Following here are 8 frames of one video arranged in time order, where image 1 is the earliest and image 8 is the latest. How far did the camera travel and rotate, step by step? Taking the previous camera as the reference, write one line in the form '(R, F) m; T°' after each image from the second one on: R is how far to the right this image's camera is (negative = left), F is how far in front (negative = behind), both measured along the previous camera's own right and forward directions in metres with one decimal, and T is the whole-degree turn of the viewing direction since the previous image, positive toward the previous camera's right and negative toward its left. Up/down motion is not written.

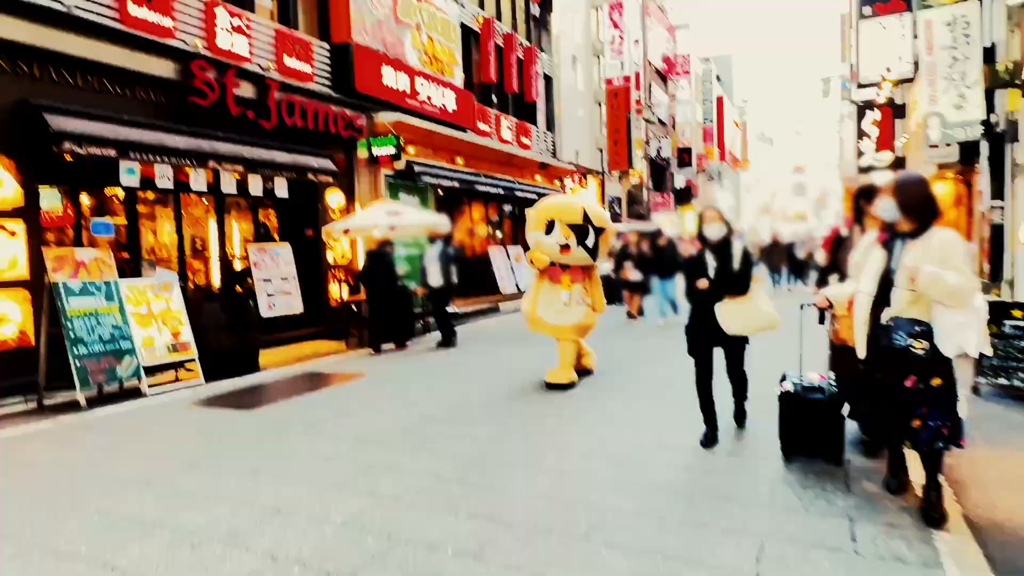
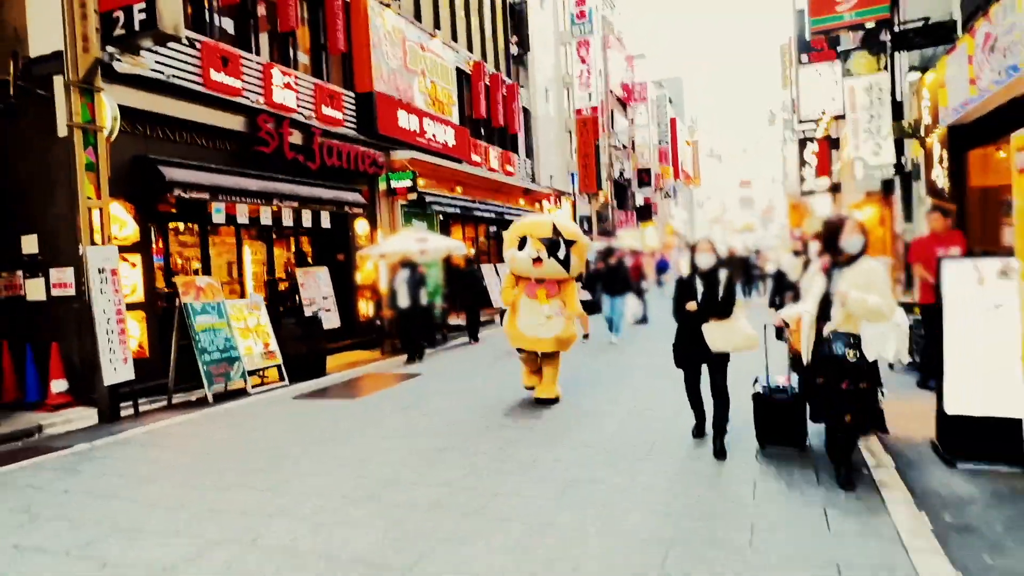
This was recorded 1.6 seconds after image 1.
(-1.1, -1.9) m; +4°
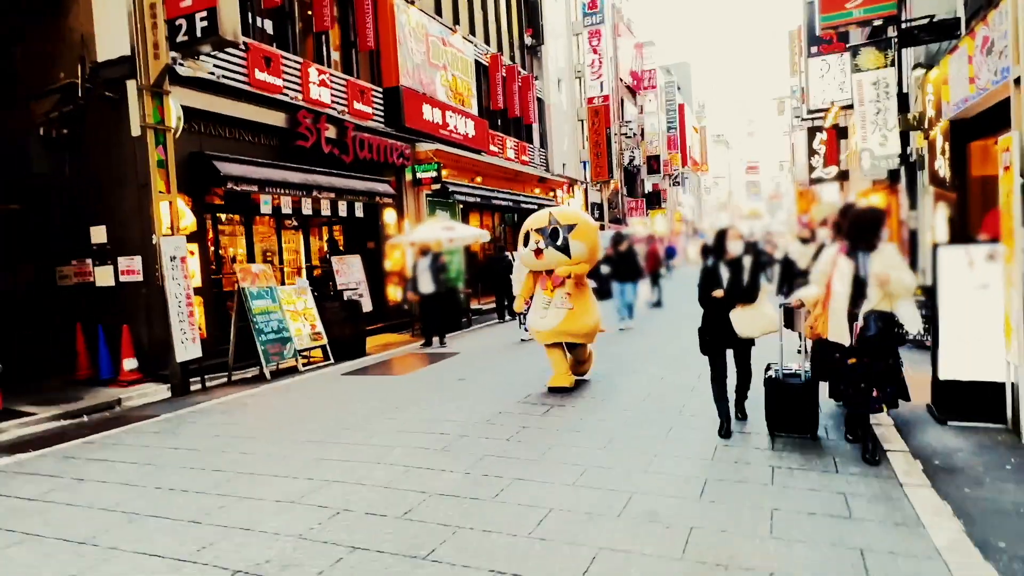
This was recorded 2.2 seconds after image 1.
(-0.4, -0.7) m; 0°
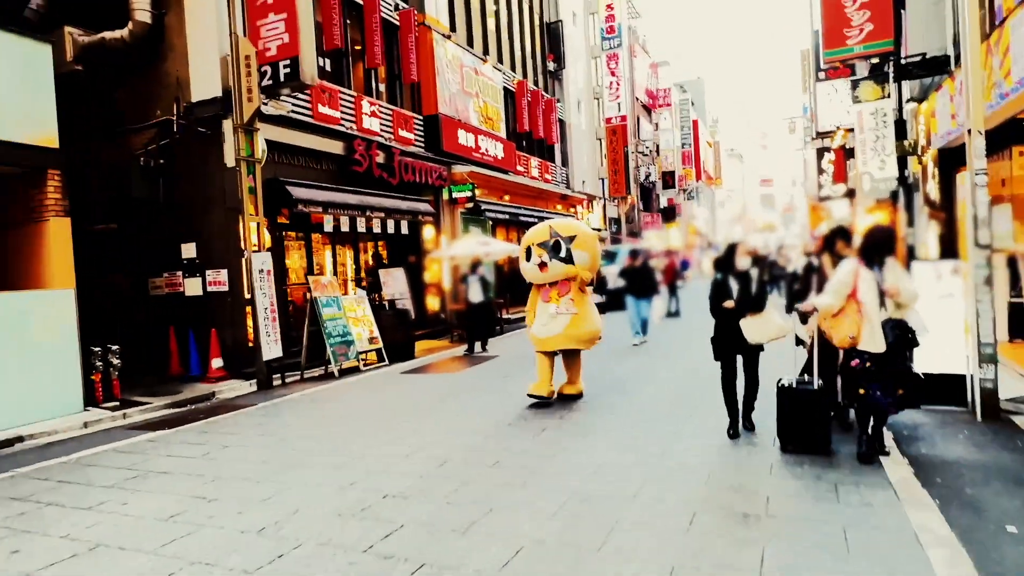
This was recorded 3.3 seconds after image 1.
(-0.4, -1.3) m; -1°
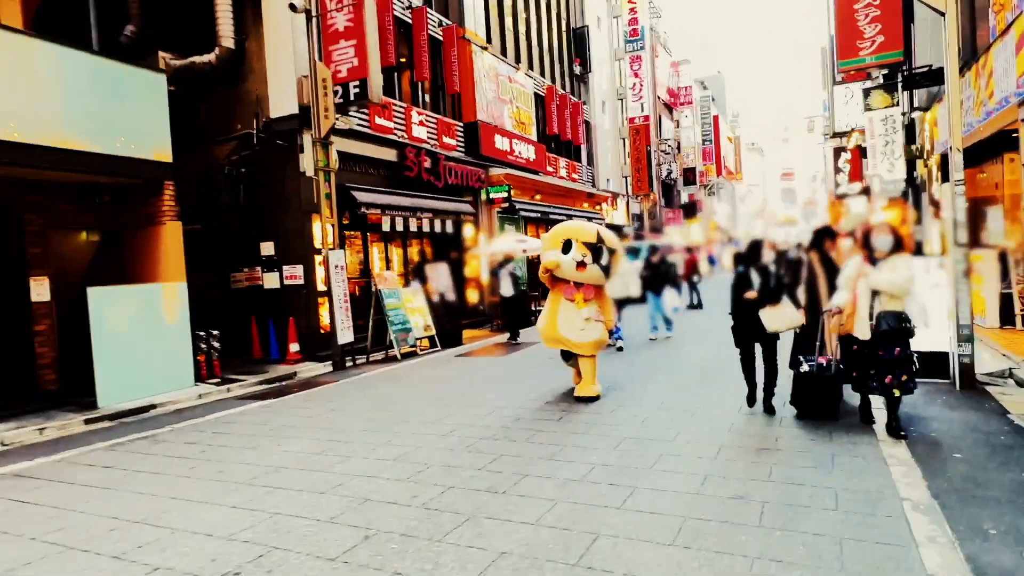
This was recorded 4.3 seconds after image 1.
(-0.4, -1.3) m; -2°
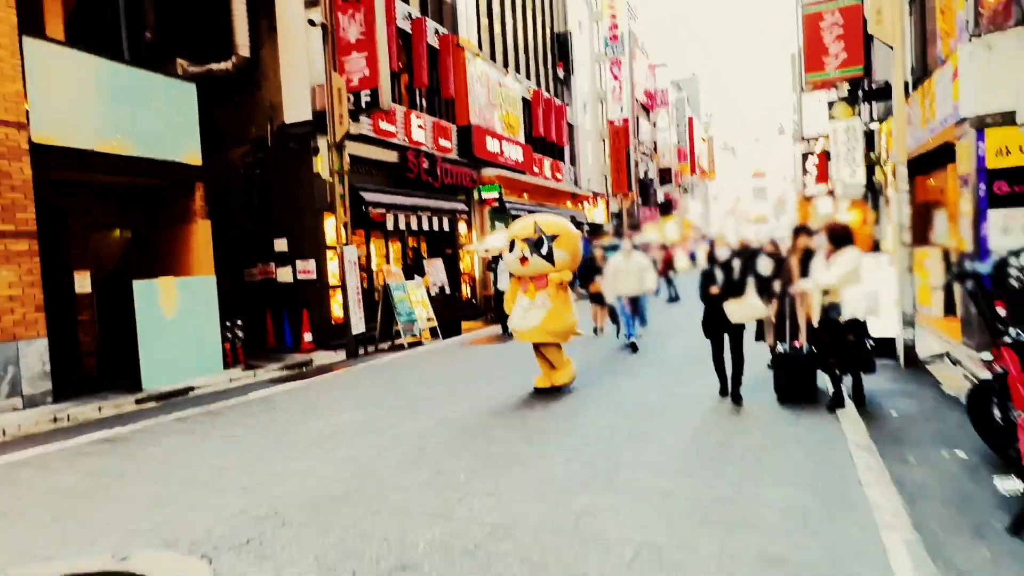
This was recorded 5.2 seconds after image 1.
(-0.5, -1.0) m; +2°
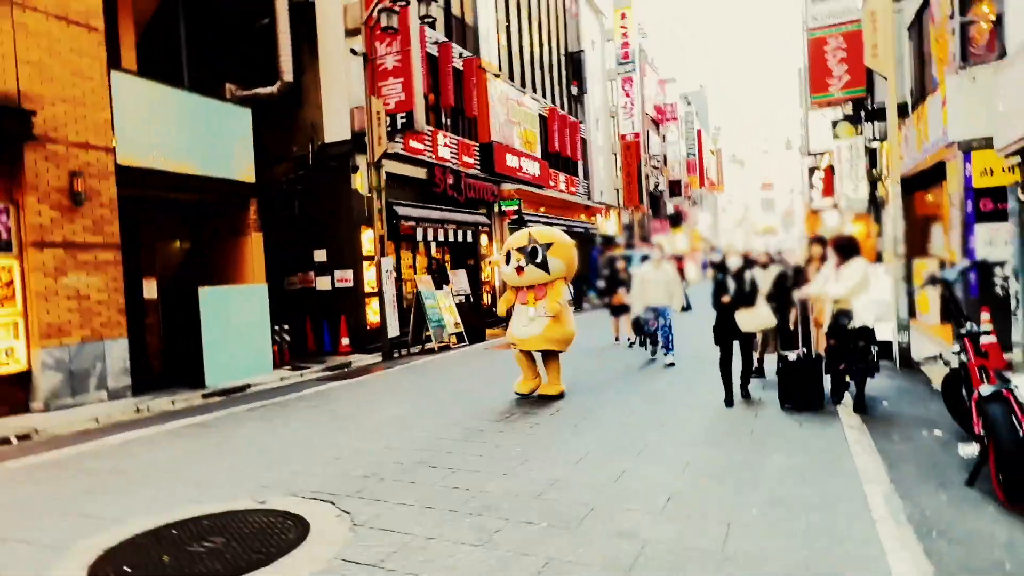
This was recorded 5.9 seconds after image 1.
(-0.3, -0.9) m; -1°
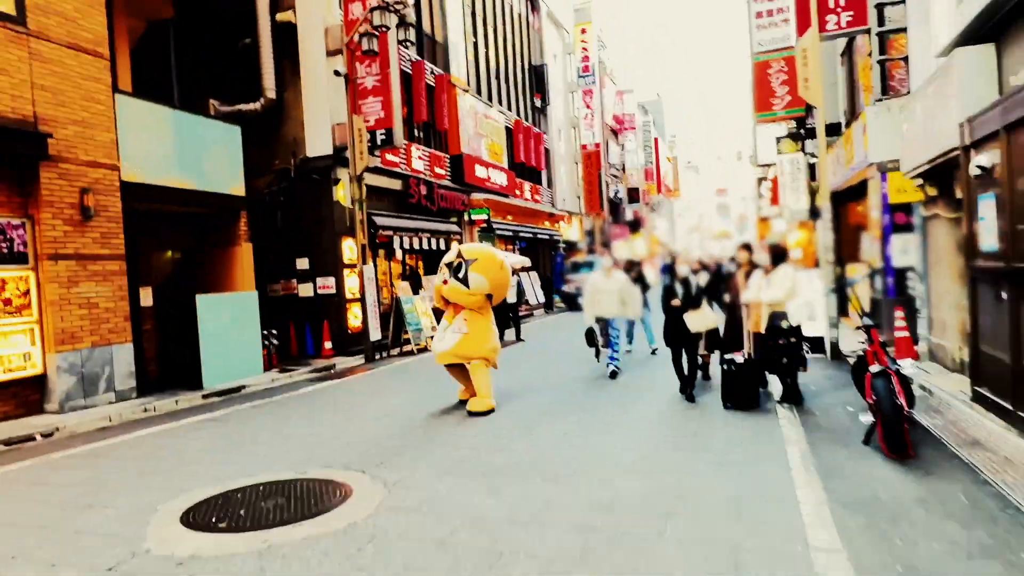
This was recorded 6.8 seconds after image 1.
(-0.3, -1.0) m; +4°
